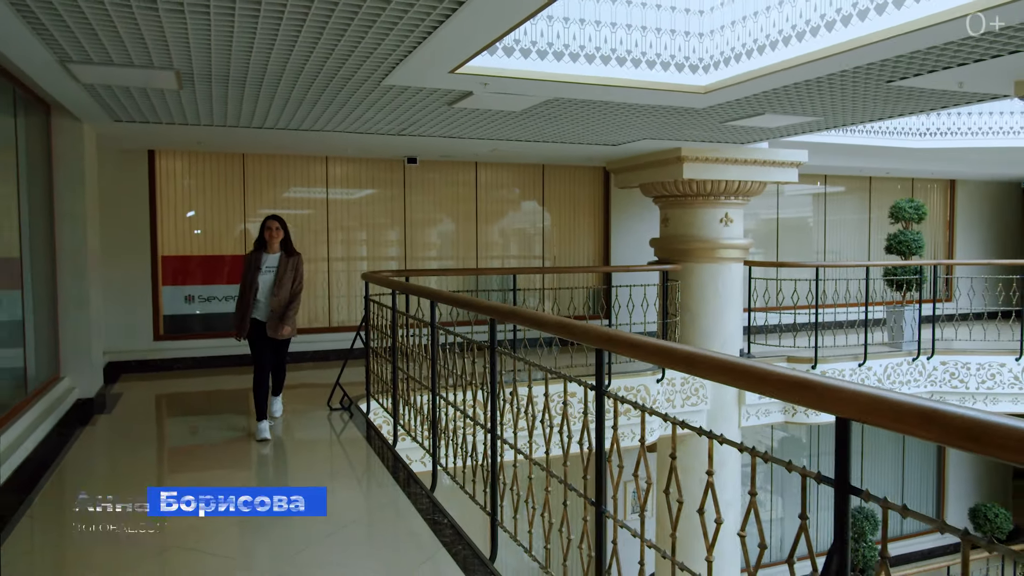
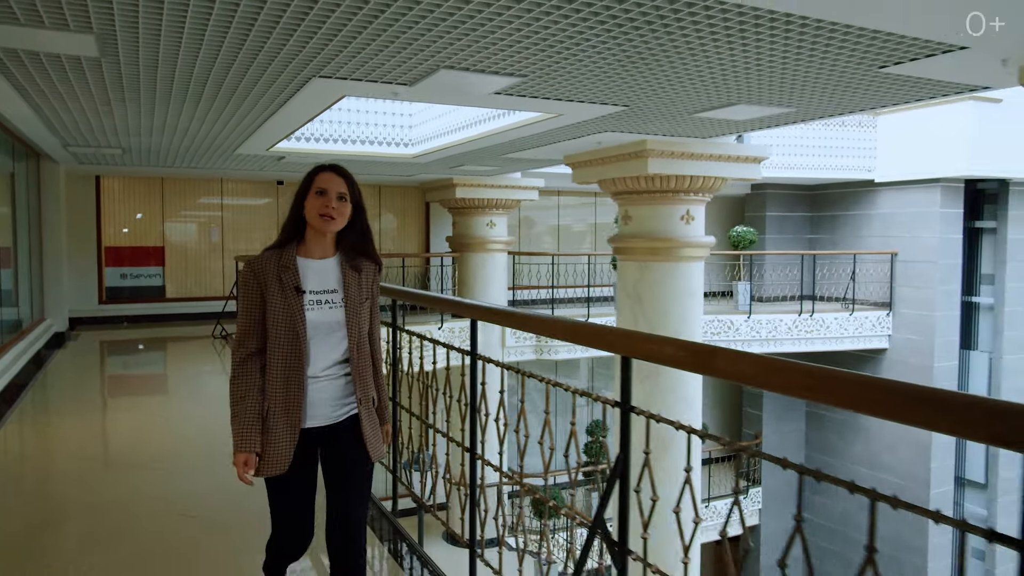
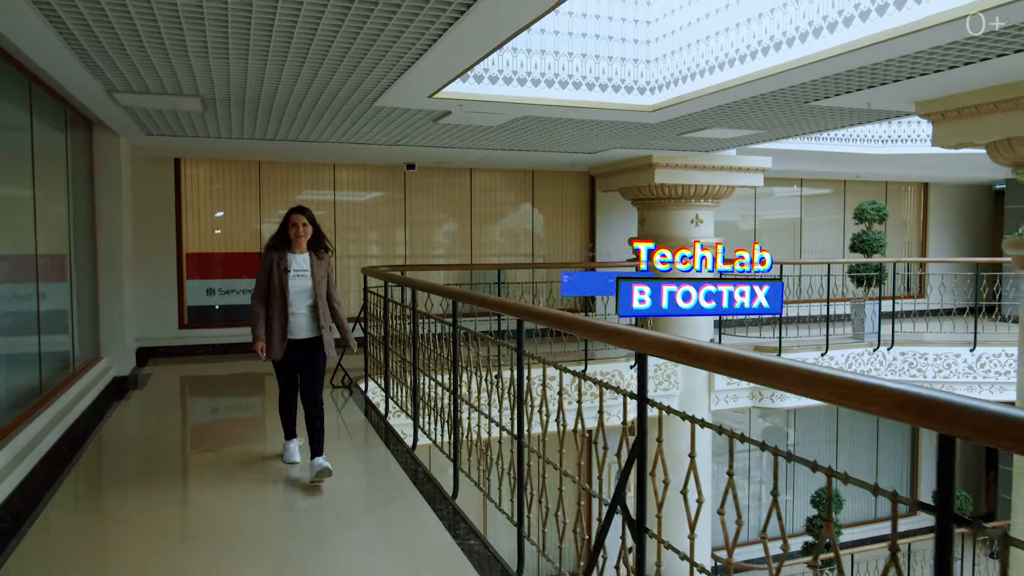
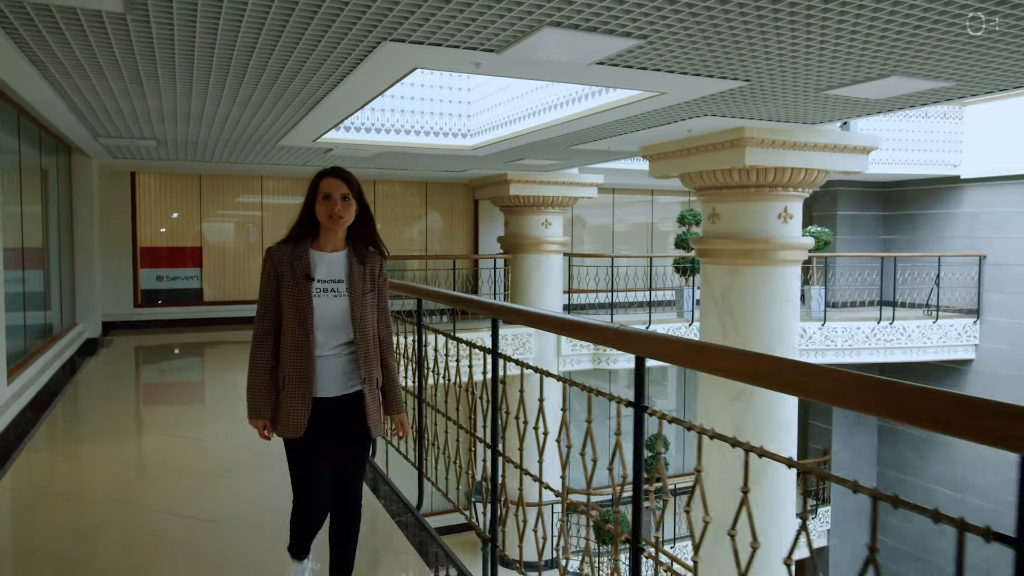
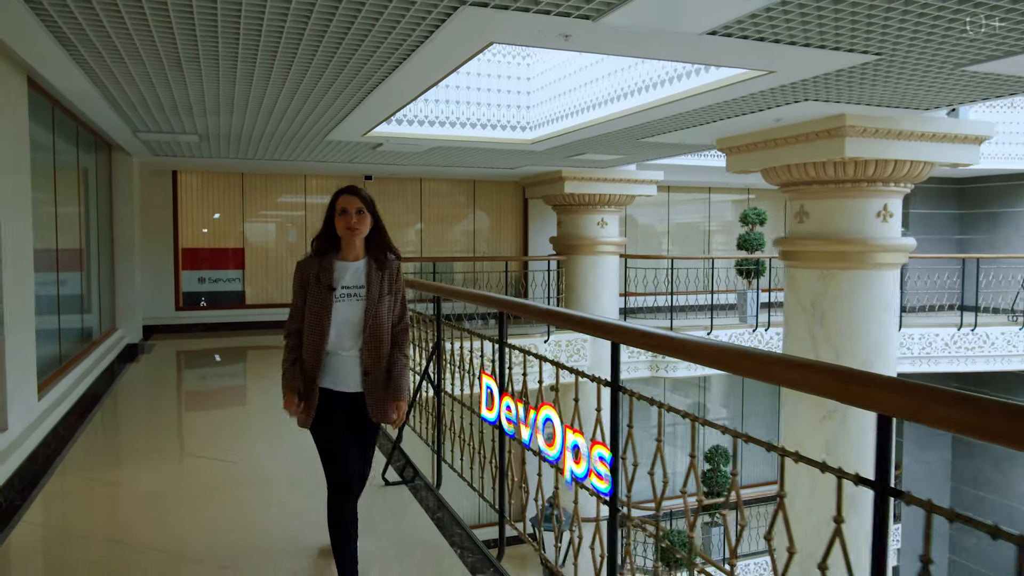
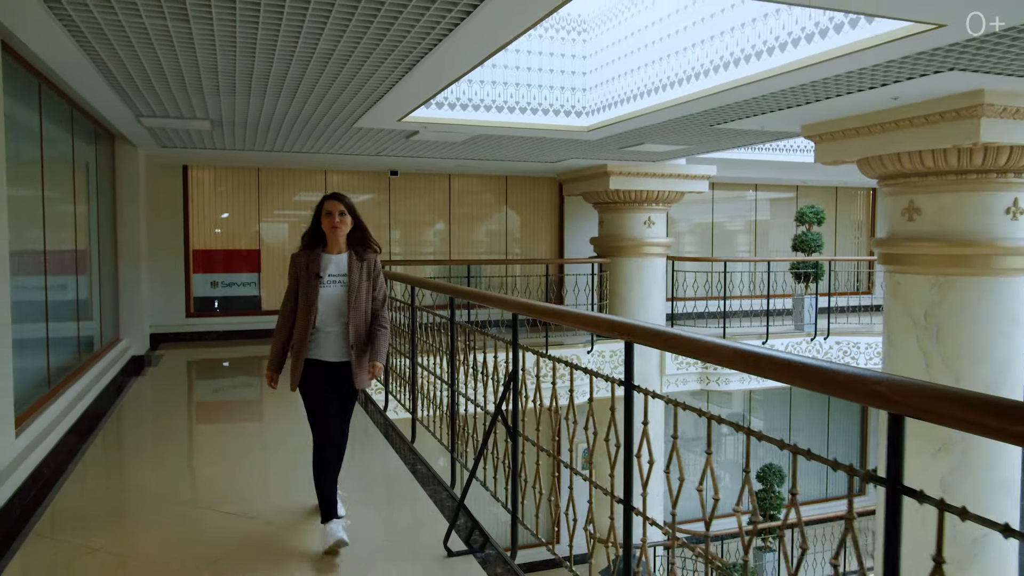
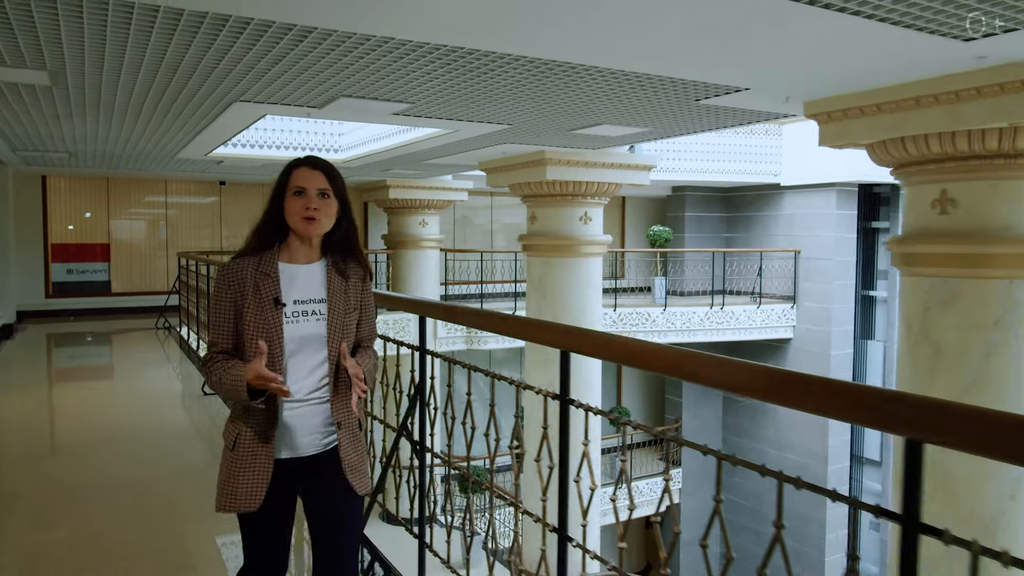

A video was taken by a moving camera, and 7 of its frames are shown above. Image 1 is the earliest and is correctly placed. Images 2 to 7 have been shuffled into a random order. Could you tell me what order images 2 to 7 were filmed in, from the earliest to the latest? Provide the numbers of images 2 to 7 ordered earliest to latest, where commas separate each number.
3, 6, 5, 4, 2, 7
